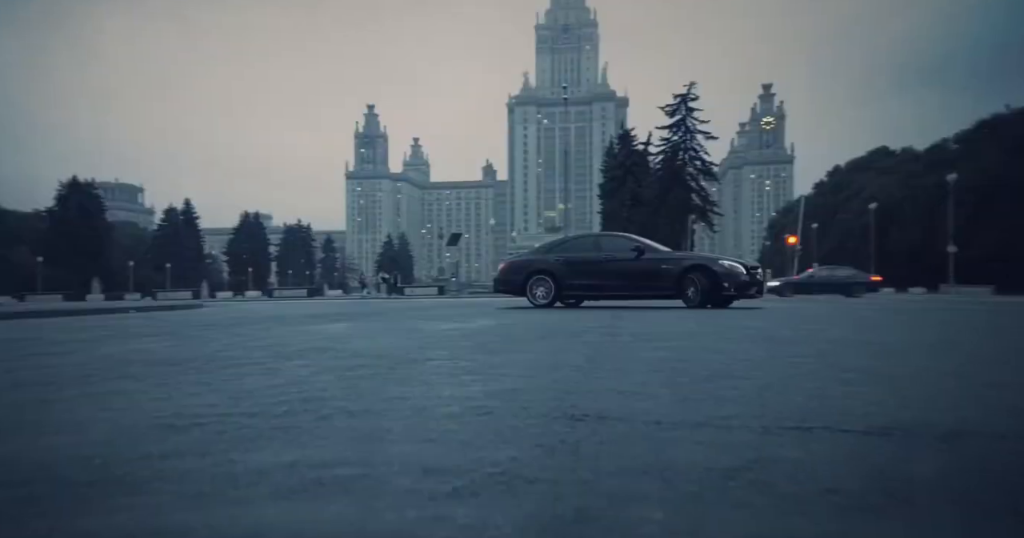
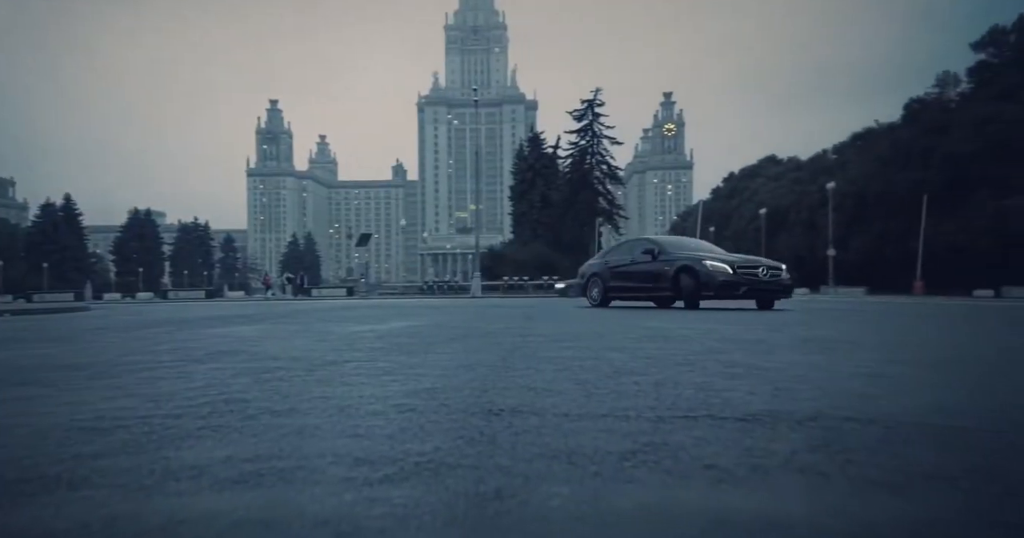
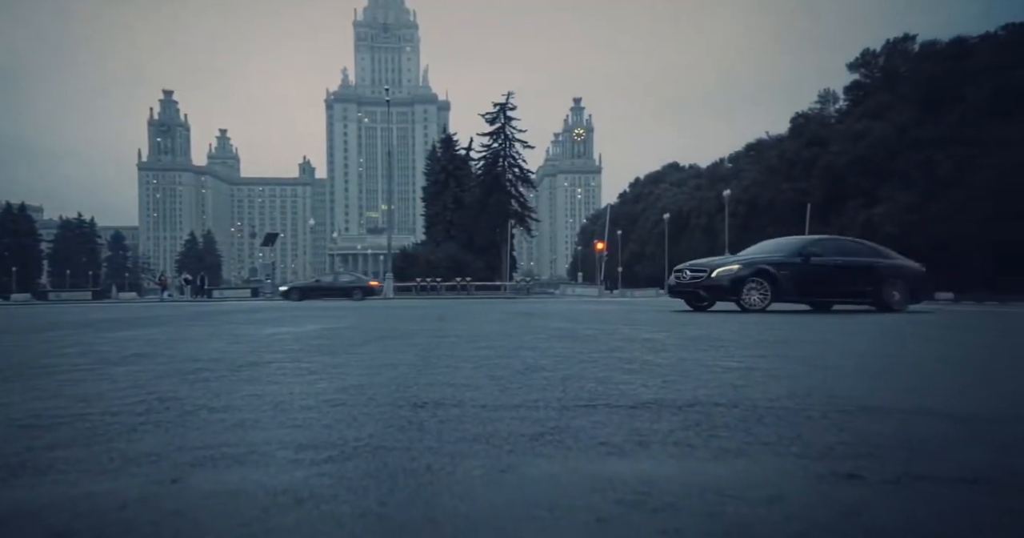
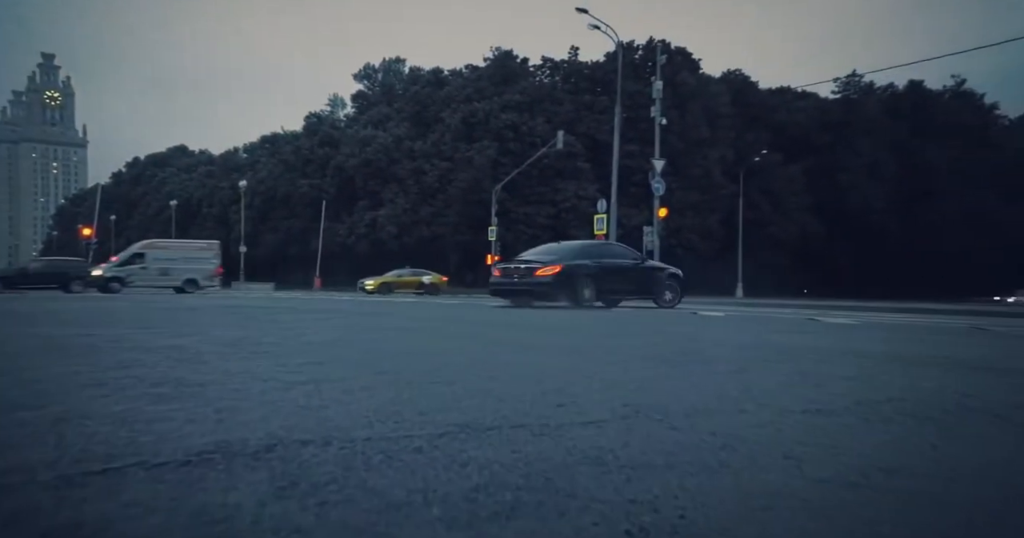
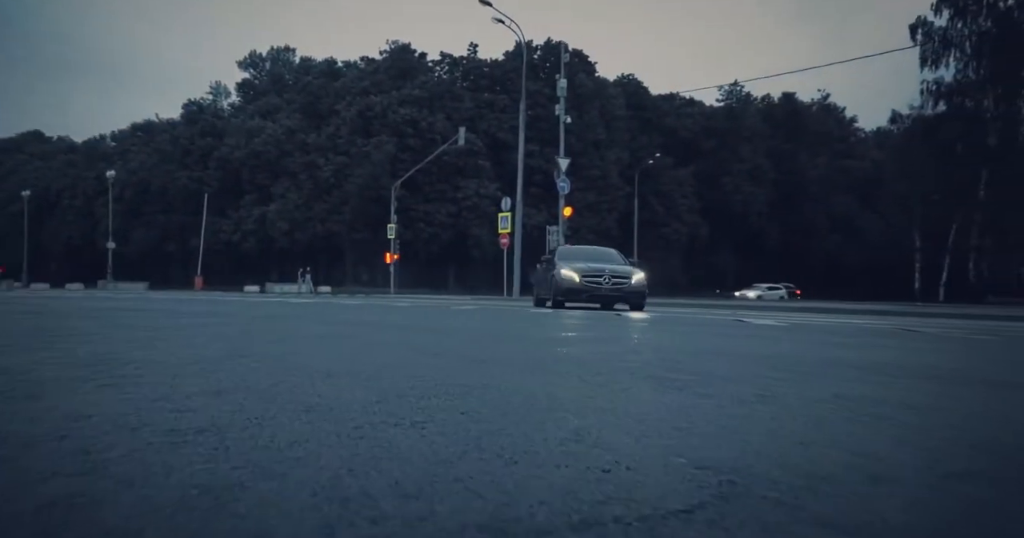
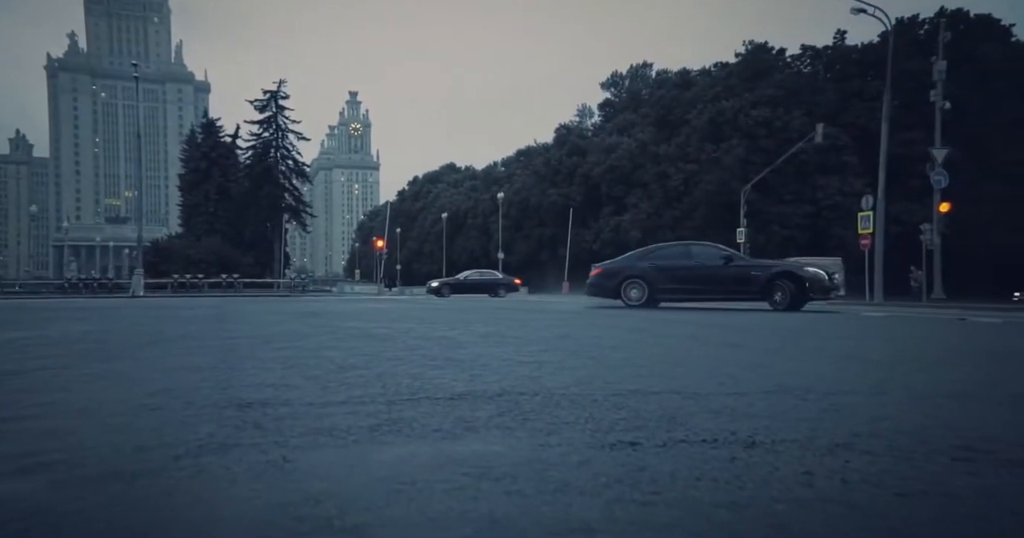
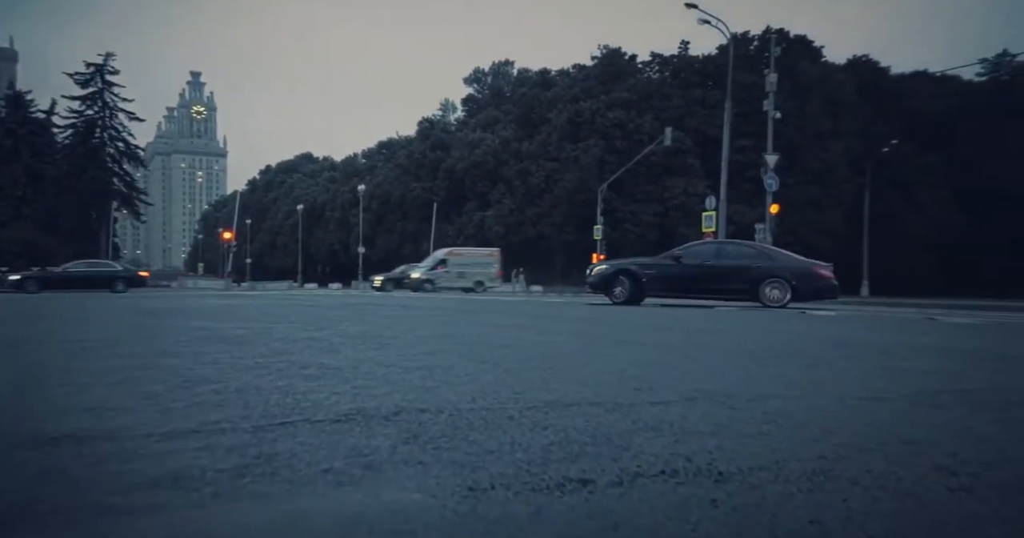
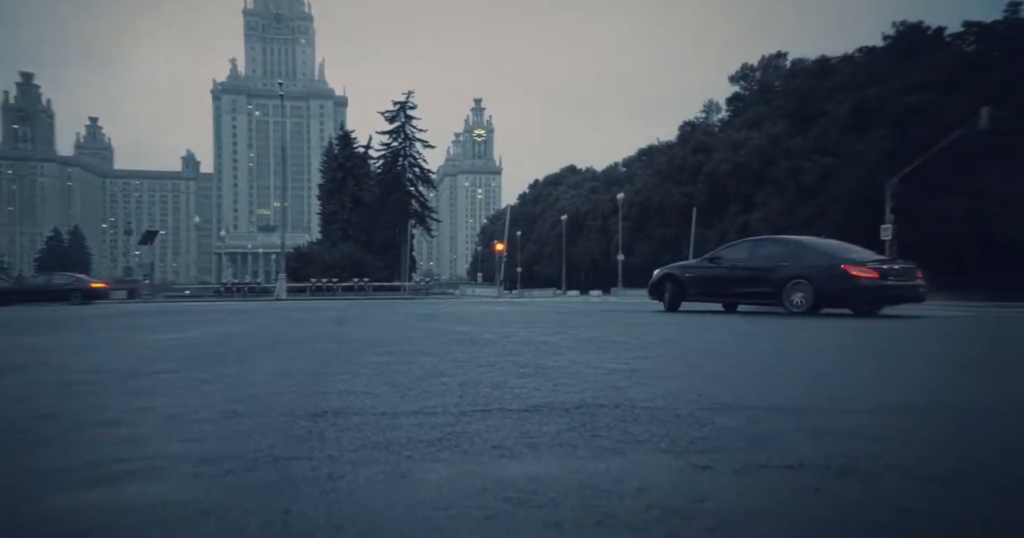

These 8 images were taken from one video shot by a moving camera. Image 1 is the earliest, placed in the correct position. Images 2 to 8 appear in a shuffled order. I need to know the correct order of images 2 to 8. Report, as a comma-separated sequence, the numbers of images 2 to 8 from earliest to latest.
2, 3, 8, 6, 7, 4, 5
